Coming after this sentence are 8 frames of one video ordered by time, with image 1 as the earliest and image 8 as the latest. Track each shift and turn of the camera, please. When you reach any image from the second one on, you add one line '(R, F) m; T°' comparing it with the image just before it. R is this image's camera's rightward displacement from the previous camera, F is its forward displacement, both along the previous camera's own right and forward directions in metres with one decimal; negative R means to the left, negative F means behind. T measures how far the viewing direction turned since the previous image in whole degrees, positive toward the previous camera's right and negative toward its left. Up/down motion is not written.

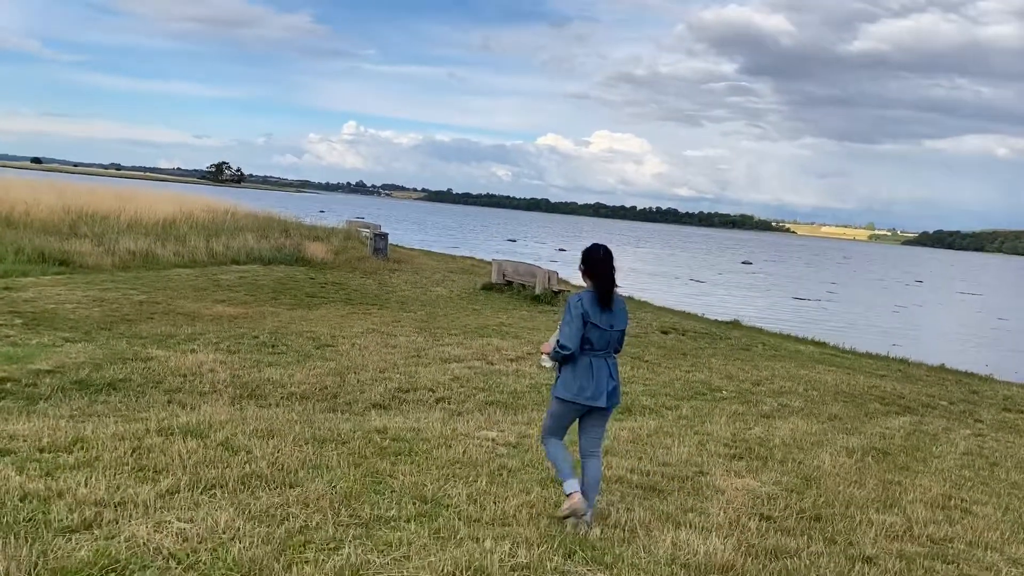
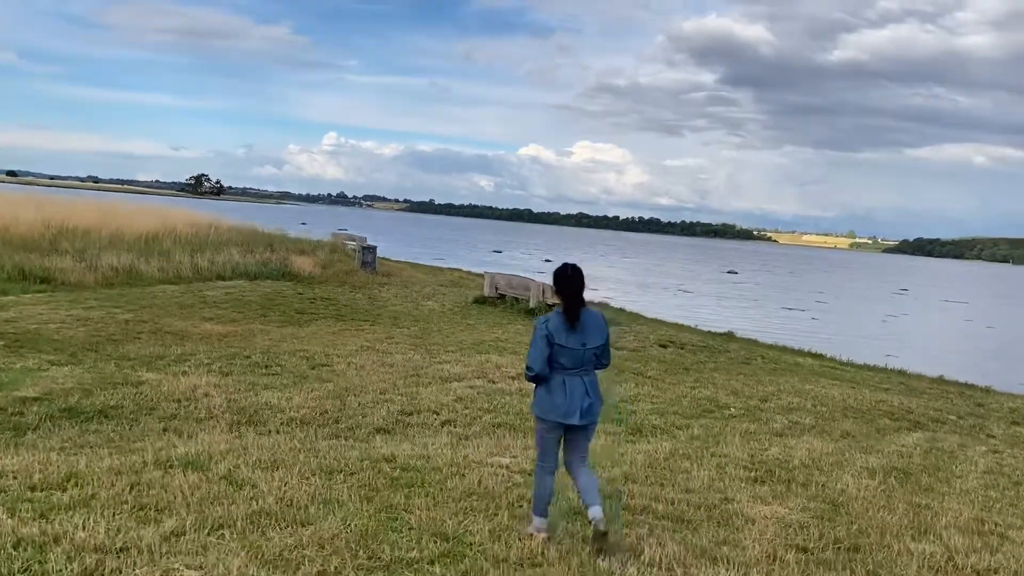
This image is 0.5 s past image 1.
(-0.2, +0.2) m; +1°
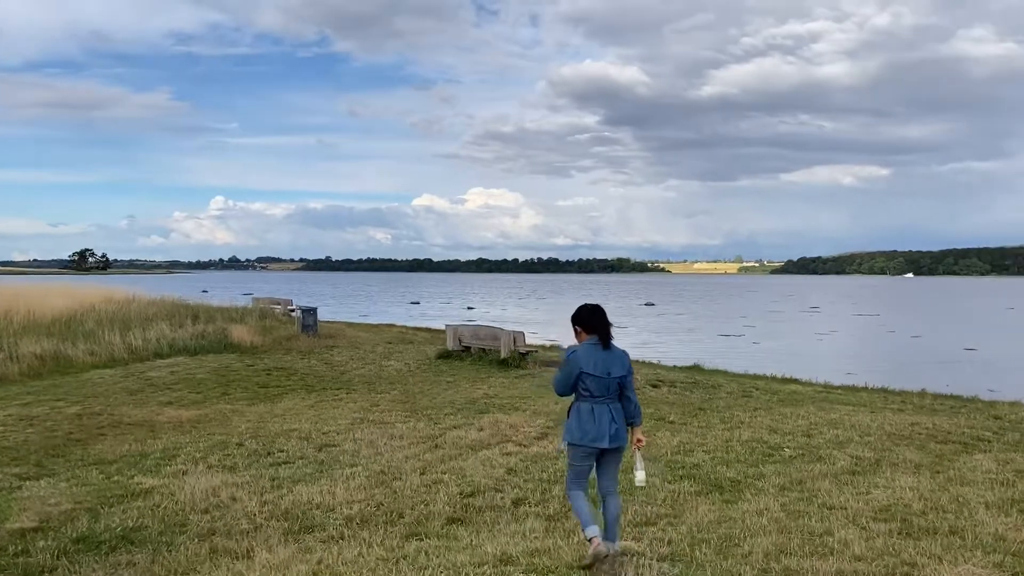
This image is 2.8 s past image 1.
(-1.1, +0.9) m; +6°
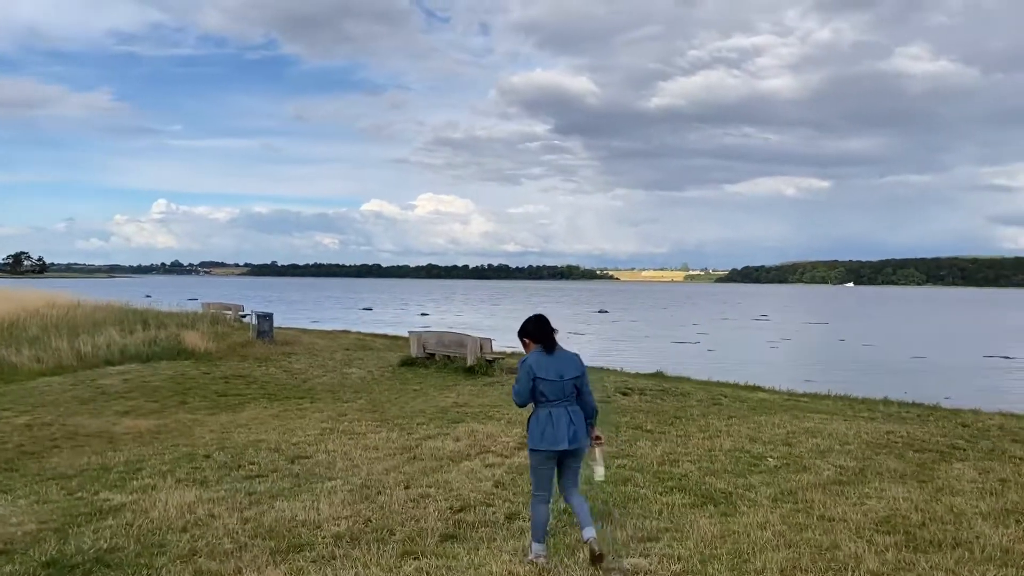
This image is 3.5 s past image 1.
(-0.3, +0.2) m; +3°
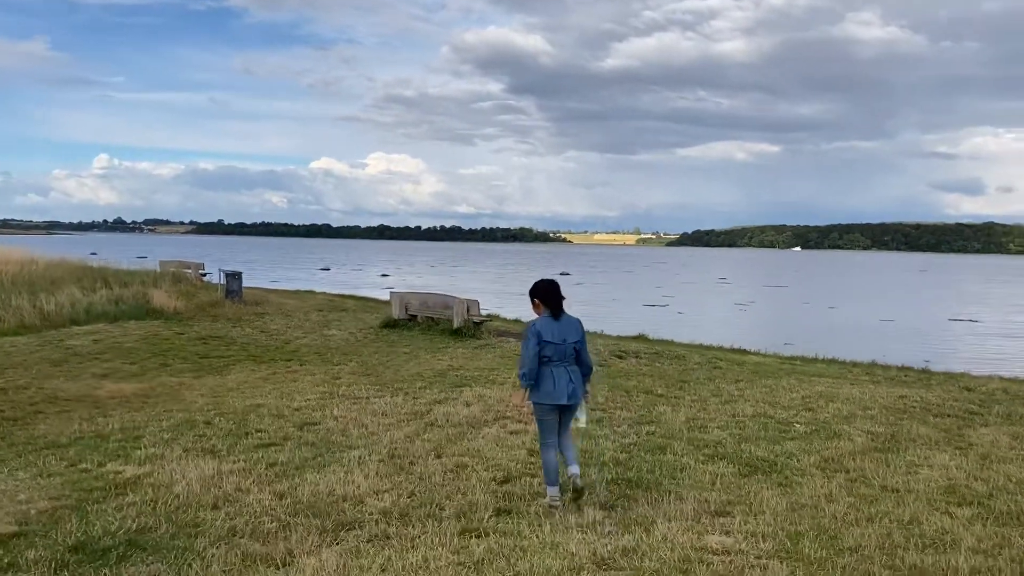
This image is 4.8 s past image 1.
(-0.6, +0.5) m; +3°
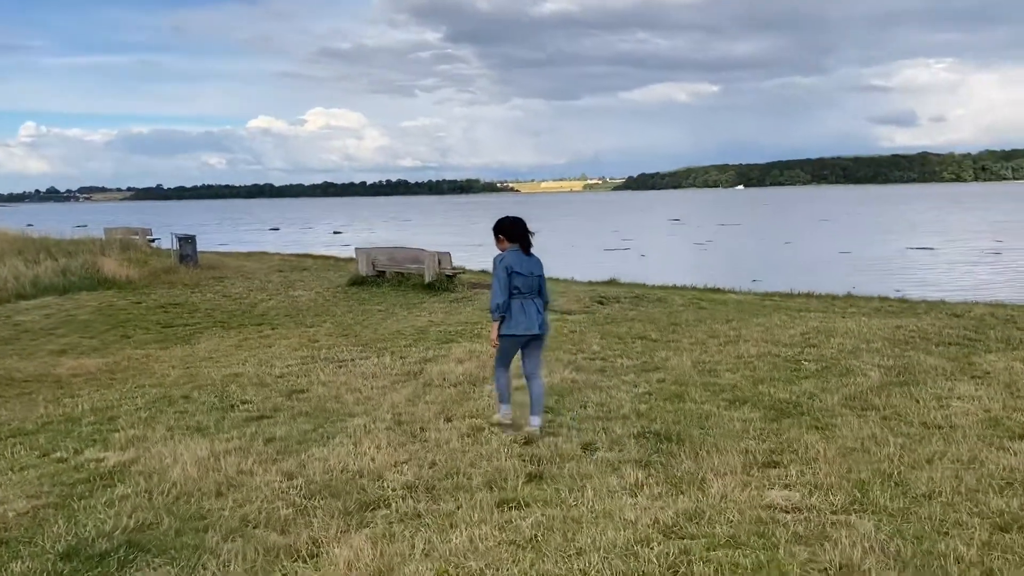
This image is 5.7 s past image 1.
(-0.4, +0.5) m; +3°
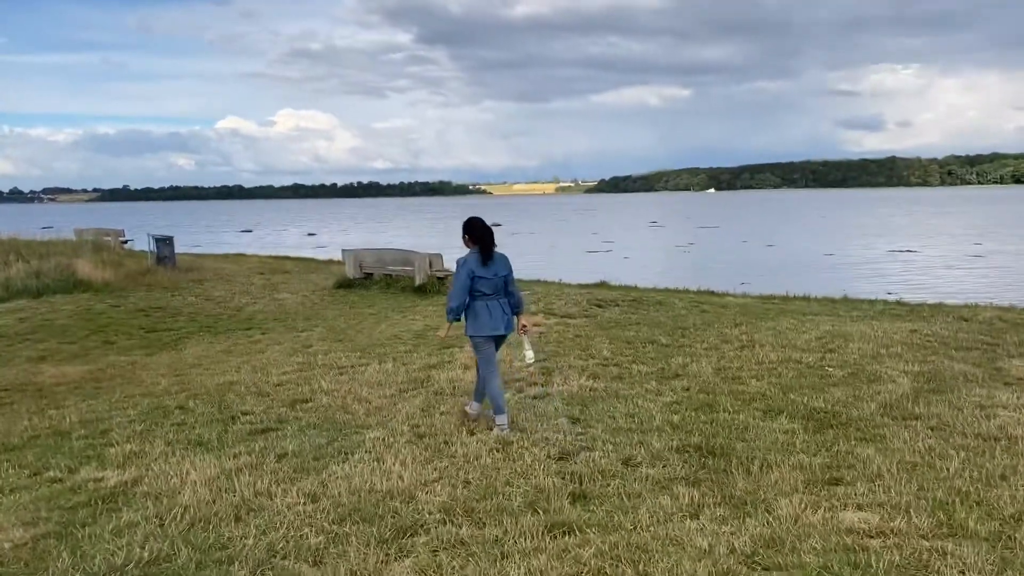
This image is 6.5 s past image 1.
(-0.3, +0.4) m; +2°
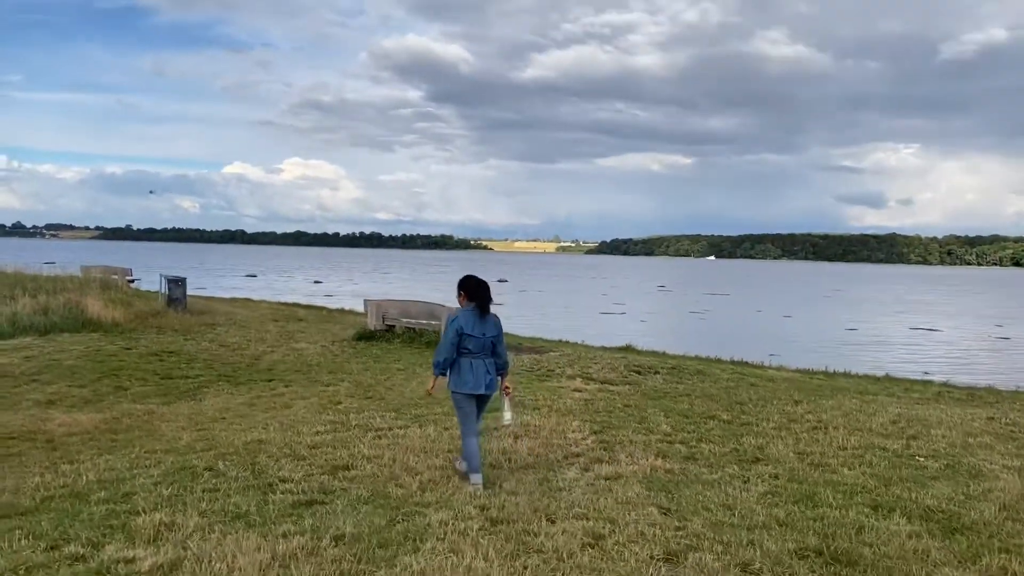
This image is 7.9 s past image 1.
(-0.5, +0.6) m; 0°
